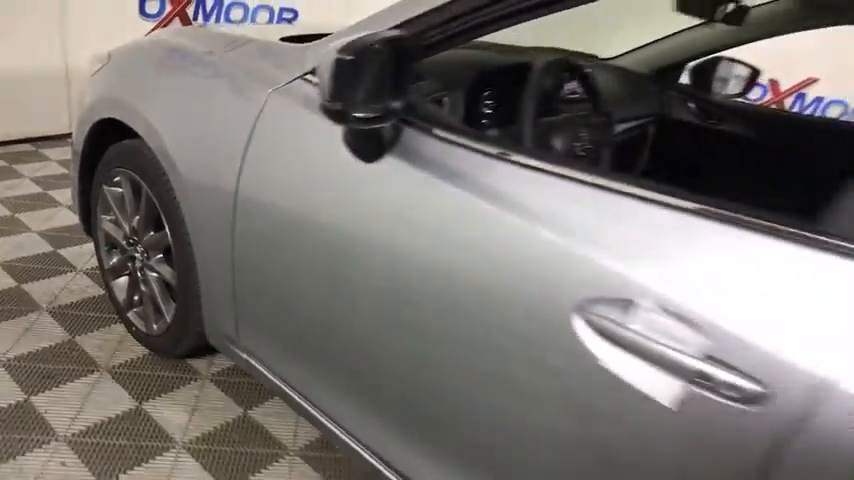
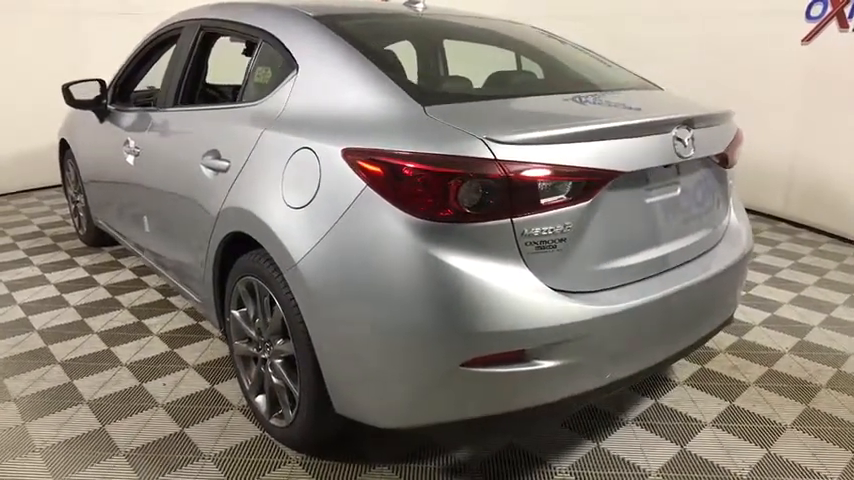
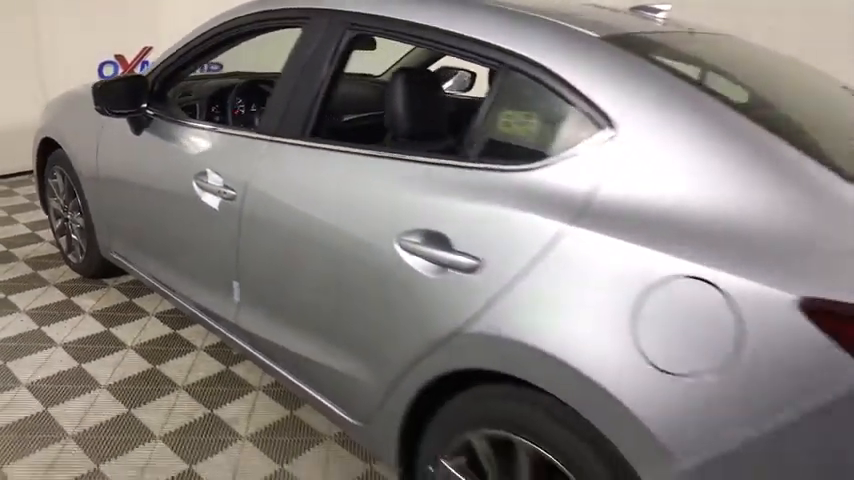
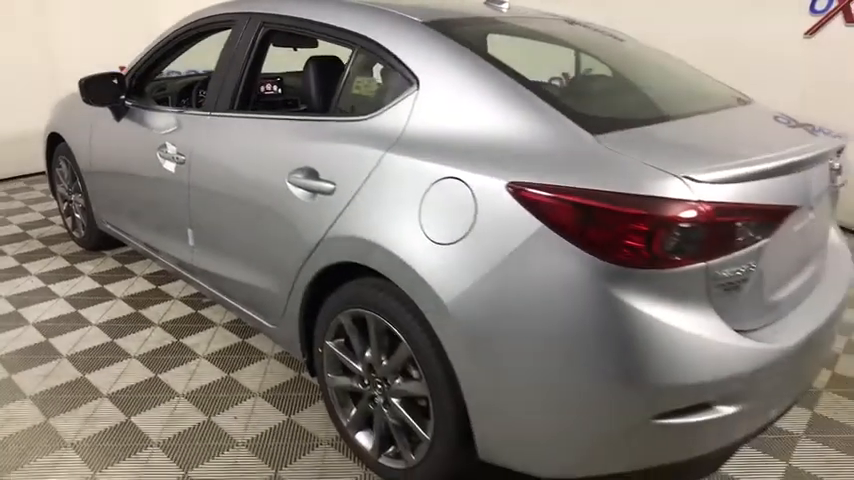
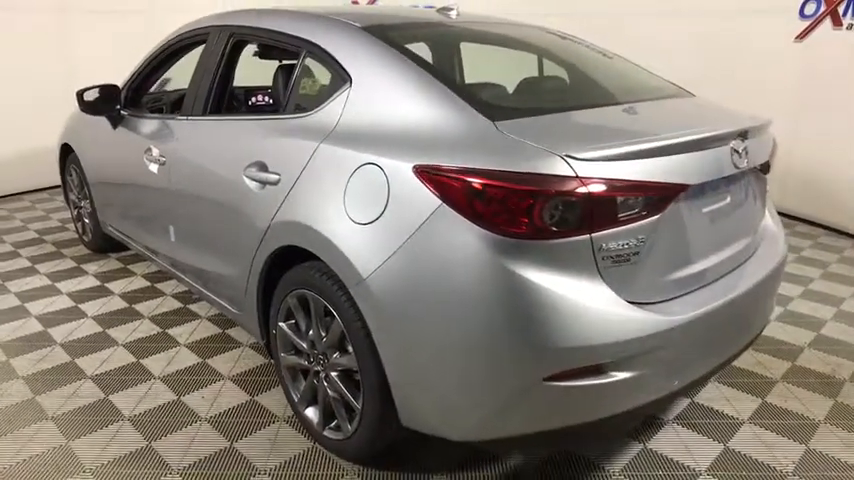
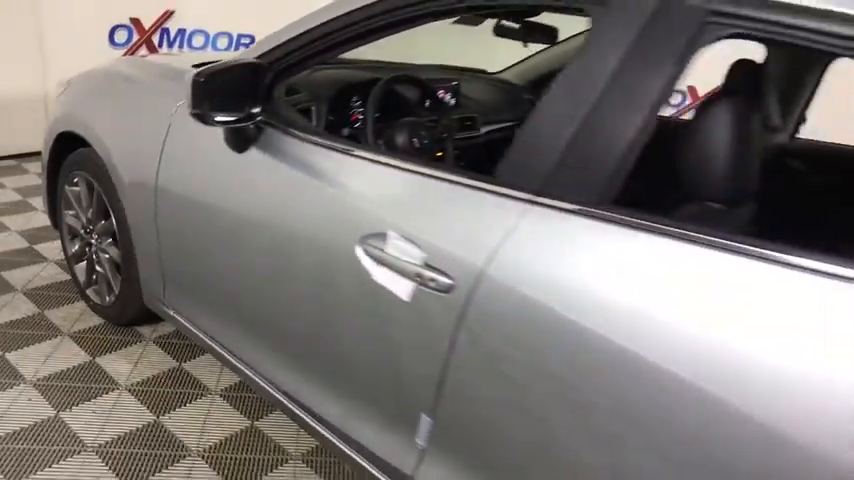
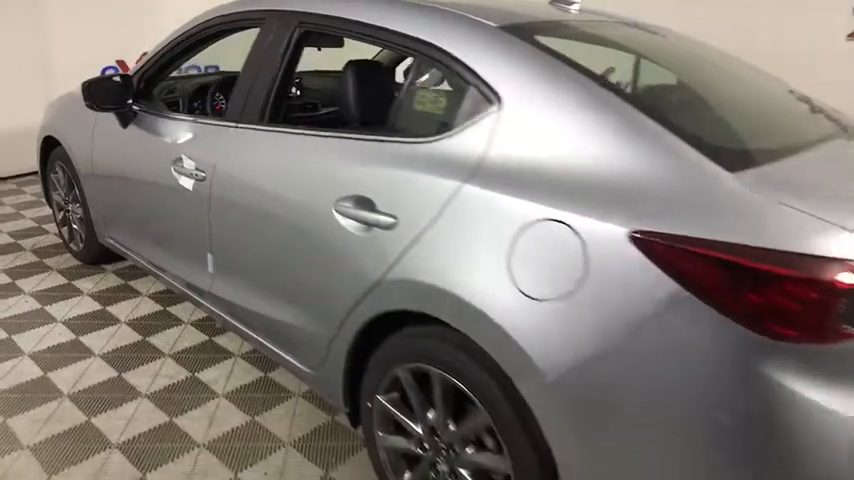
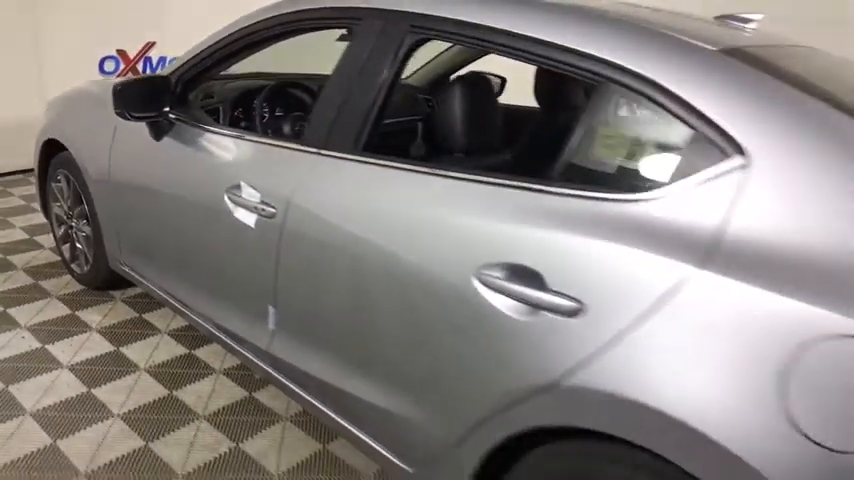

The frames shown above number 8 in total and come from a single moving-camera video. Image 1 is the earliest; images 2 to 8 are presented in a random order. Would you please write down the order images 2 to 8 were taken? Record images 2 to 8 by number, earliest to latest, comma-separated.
6, 8, 3, 7, 4, 5, 2
